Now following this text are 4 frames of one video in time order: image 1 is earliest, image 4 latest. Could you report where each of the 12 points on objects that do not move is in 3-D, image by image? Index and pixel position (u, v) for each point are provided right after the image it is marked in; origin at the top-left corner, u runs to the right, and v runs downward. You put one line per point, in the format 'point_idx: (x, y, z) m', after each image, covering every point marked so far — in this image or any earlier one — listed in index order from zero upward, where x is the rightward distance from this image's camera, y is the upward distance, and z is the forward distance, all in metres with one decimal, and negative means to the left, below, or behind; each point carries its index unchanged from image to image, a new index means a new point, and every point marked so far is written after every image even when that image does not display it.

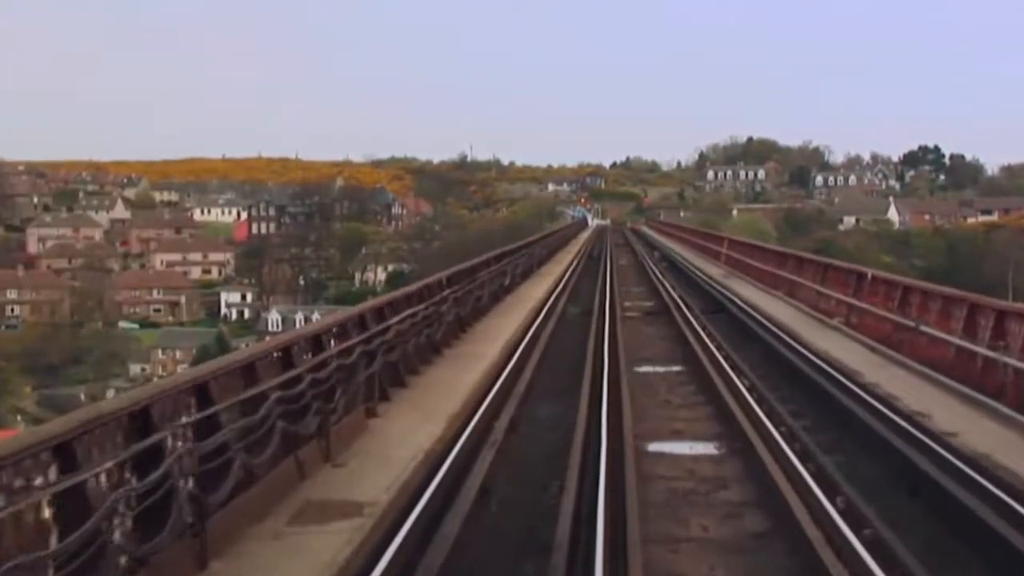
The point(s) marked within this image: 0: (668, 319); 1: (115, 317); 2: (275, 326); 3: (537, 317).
0: (+2.3, -0.5, +19.4) m
1: (-5.9, -0.4, +19.8) m
2: (-3.1, -0.5, +17.6) m
3: (+0.4, -0.4, +19.2) m
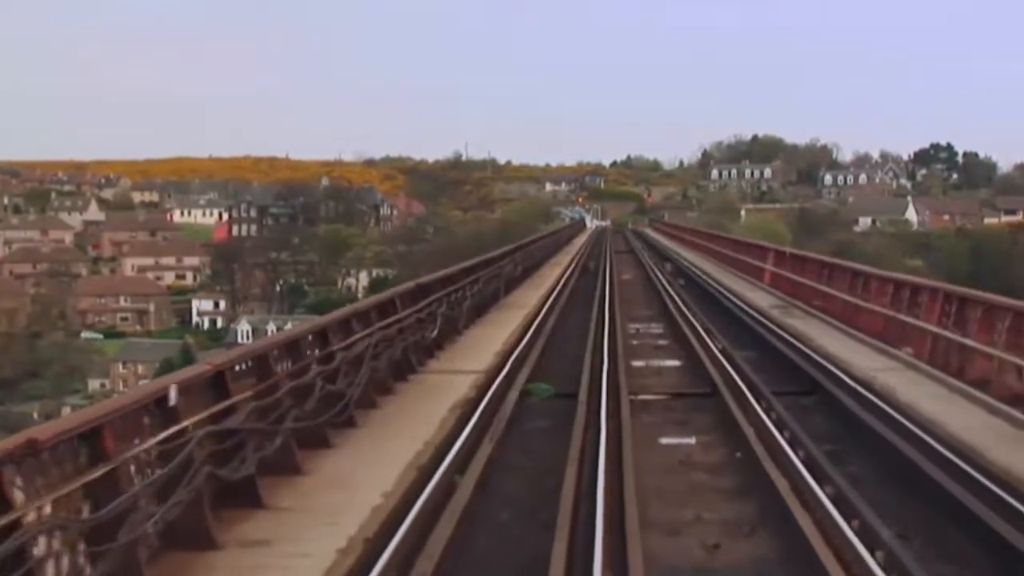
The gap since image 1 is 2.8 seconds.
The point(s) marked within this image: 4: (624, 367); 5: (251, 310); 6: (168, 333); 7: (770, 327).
0: (+2.2, -0.6, +17.9) m
1: (-6.0, -0.5, +18.4) m
2: (-3.3, -0.6, +16.1) m
3: (+0.2, -0.5, +17.7) m
4: (+1.3, -0.8, +15.2) m
5: (-3.7, -0.3, +18.5) m
6: (-4.9, -0.6, +18.9) m
7: (+3.3, -0.5, +17.7) m
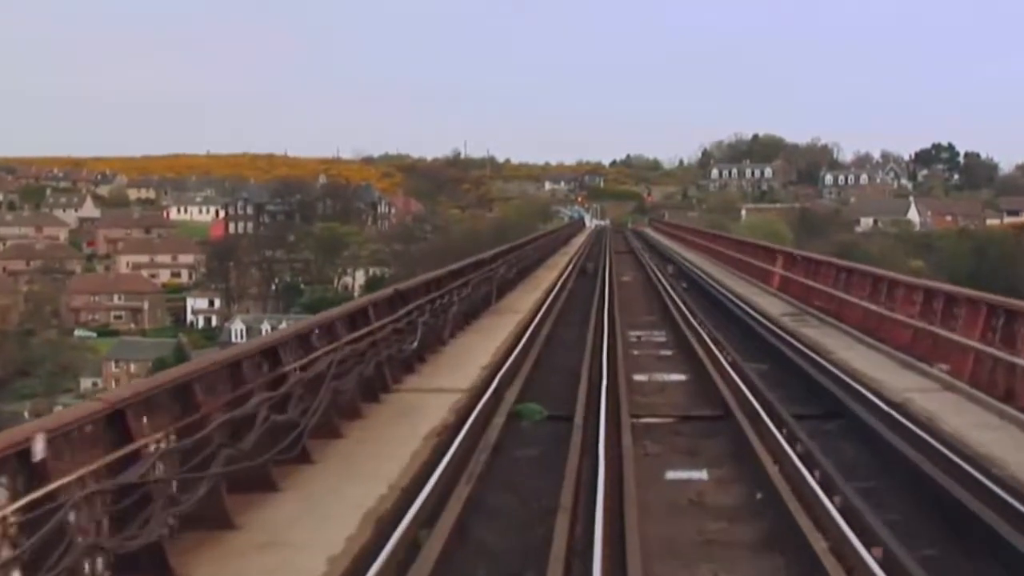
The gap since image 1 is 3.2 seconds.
0: (+2.1, -0.6, +17.7) m
1: (-6.1, -0.5, +18.1) m
2: (-3.3, -0.6, +15.9) m
3: (+0.2, -0.5, +17.5) m
4: (+1.3, -0.8, +15.0) m
5: (-3.7, -0.3, +18.3) m
6: (-4.9, -0.6, +18.7) m
7: (+3.3, -0.5, +17.5) m
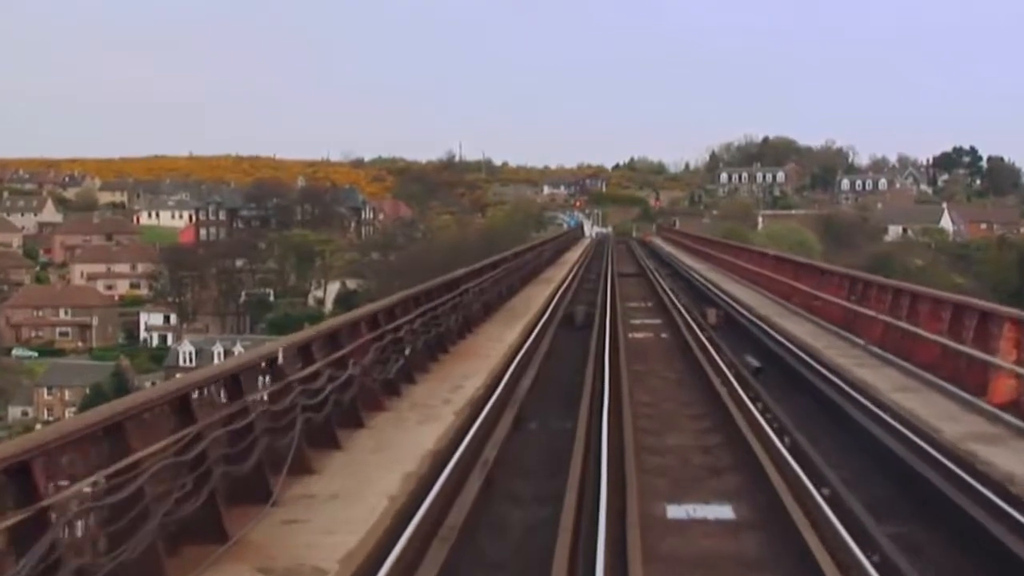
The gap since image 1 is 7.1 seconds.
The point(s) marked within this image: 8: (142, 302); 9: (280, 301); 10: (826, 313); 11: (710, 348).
0: (+2.0, -0.8, +15.7) m
1: (-6.2, -0.7, +16.1) m
2: (-3.4, -0.8, +13.9) m
3: (+0.1, -0.7, +15.4) m
4: (+1.1, -1.0, +12.9) m
5: (-3.8, -0.5, +16.3) m
6: (-5.1, -0.8, +16.6) m
7: (+3.2, -0.7, +15.4) m
8: (-5.5, -0.2, +19.4) m
9: (-3.2, -0.2, +18.0) m
10: (+4.4, -0.3, +18.9) m
11: (+2.4, -0.7, +16.0) m
